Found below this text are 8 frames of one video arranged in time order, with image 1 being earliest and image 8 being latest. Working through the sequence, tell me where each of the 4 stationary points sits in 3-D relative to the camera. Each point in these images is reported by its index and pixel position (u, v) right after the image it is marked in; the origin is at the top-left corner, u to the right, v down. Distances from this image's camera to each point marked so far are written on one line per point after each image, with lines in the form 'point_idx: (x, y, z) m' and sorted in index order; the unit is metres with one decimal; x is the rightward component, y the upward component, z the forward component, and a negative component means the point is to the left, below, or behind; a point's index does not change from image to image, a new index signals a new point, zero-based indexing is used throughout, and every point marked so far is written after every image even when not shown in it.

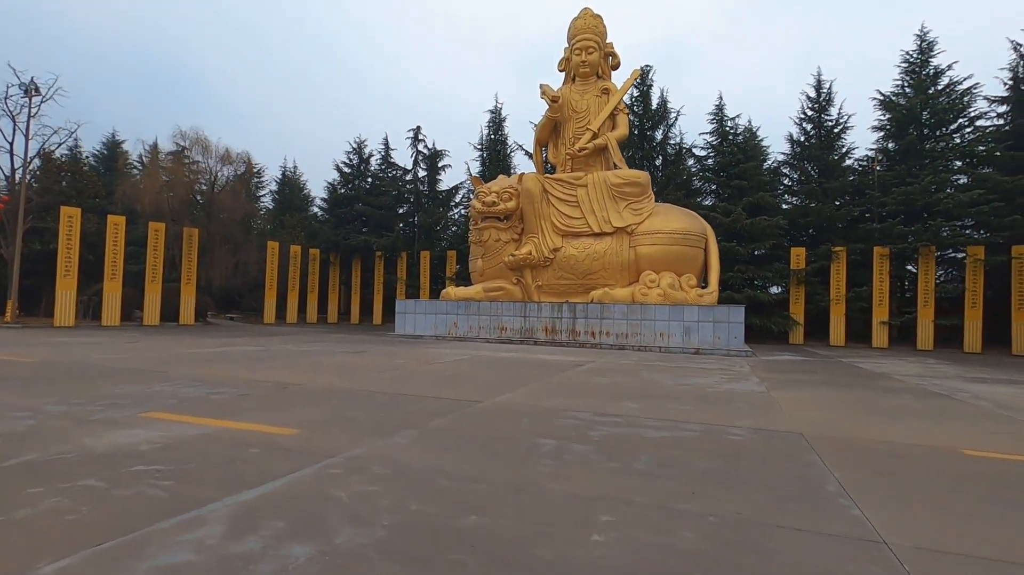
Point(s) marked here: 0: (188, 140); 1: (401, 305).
0: (-8.8, +4.1, +16.4) m
1: (-2.2, -0.4, +12.0) m
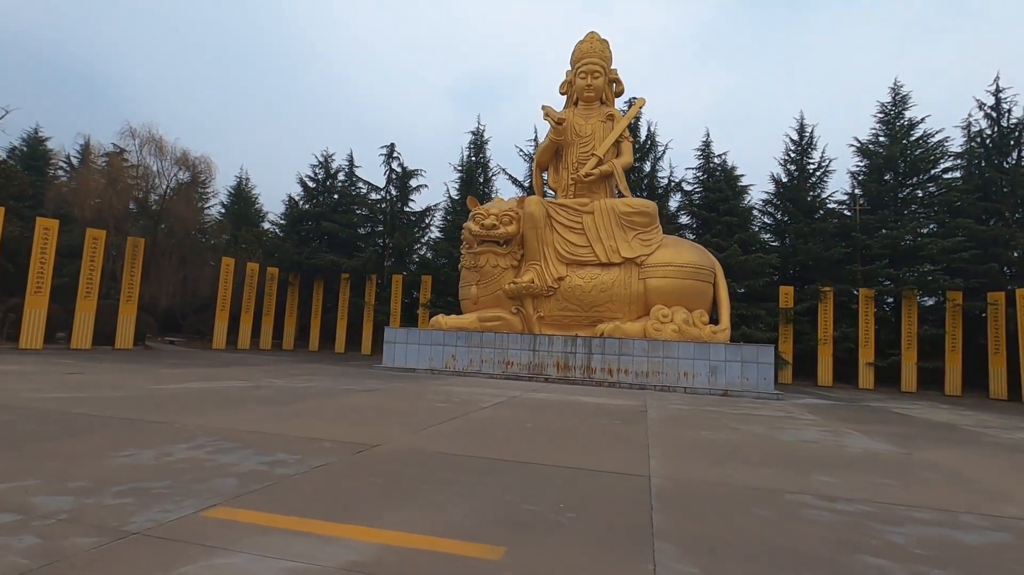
0: (-9.1, +3.6, +14.5) m
1: (-2.2, -0.8, +10.7) m
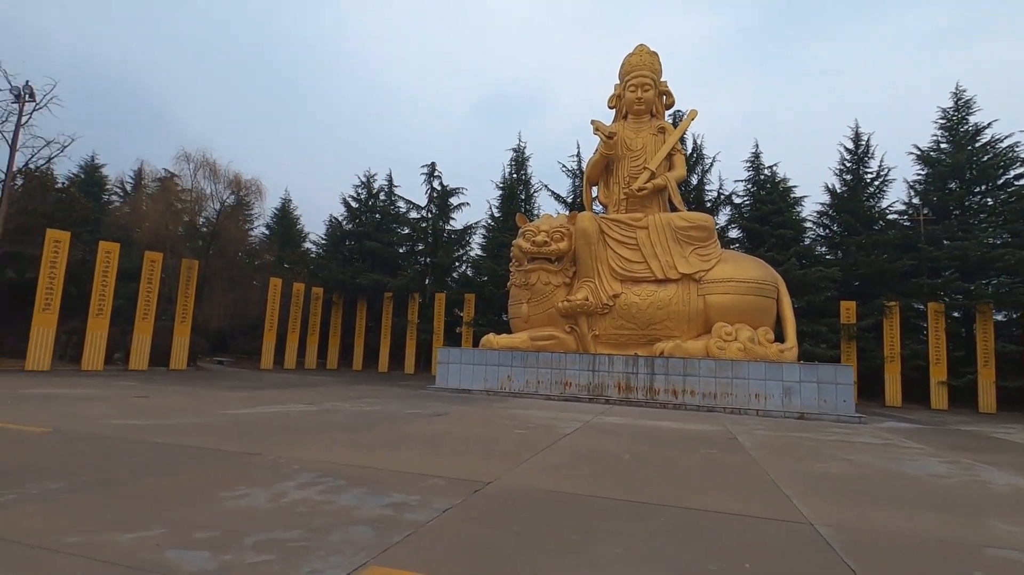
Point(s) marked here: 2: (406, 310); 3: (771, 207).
0: (-8.0, +3.1, +14.7) m
1: (-1.2, -1.2, +10.4) m
2: (-3.2, -0.7, +17.9) m
3: (+6.7, +2.1, +15.4) m
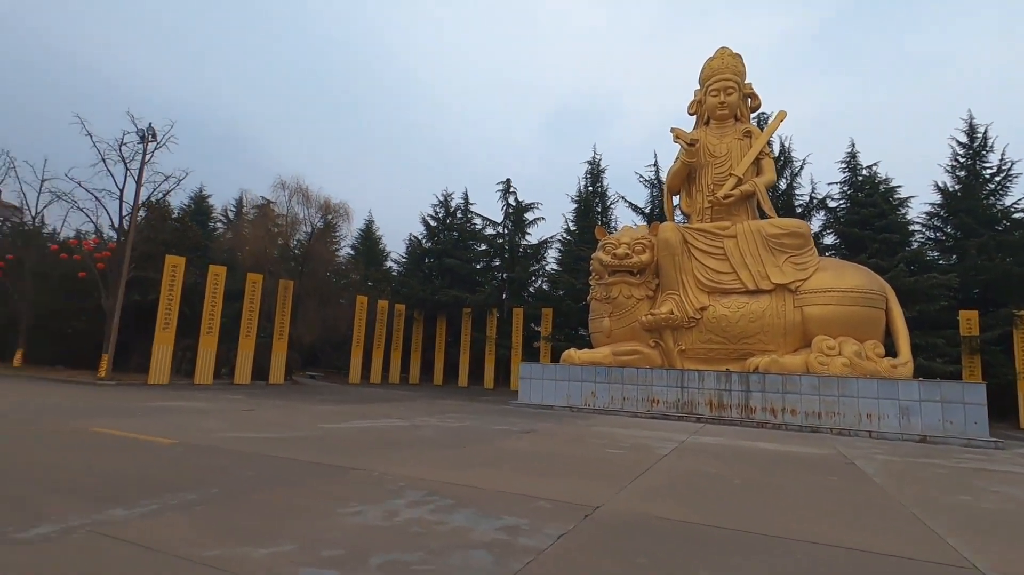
0: (-6.0, +2.6, +15.5) m
1: (+0.2, -1.4, +10.4) m
2: (-0.9, -1.2, +18.0) m
3: (+8.6, +1.9, +14.4) m
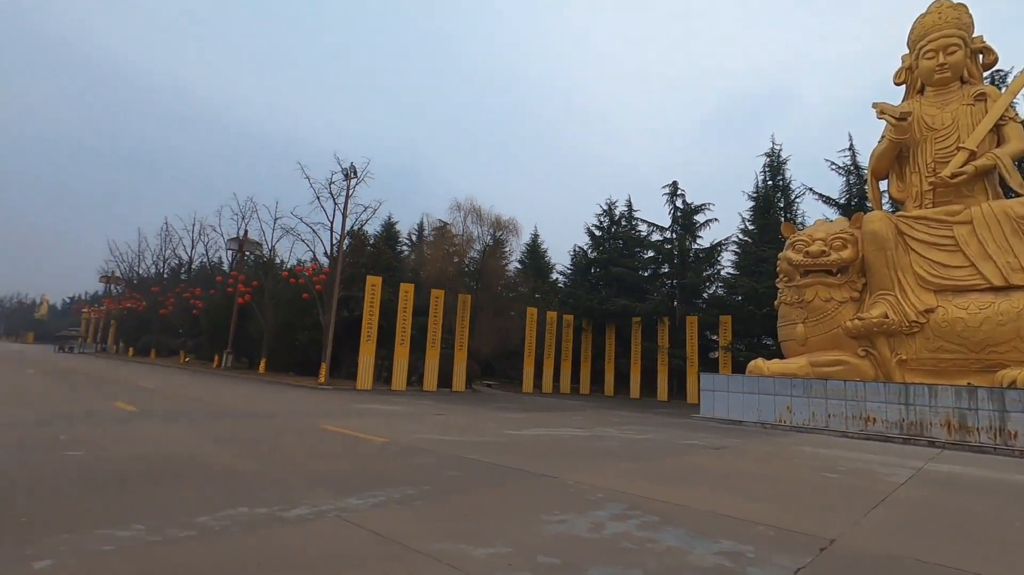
0: (-1.6, +2.3, +16.2) m
1: (+3.1, -1.5, +9.5) m
2: (+4.1, -1.4, +17.1) m
3: (+12.2, +2.0, +11.2) m
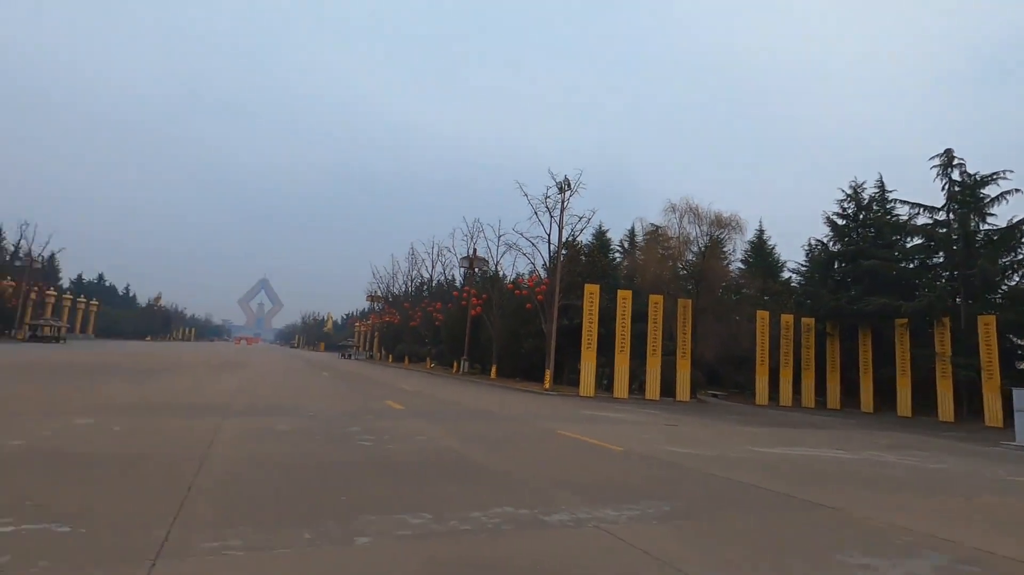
0: (+4.3, +2.1, +15.7) m
1: (+6.6, -1.5, +7.7) m
2: (+10.1, -1.3, +14.5) m
3: (+15.6, +2.4, +6.1) m
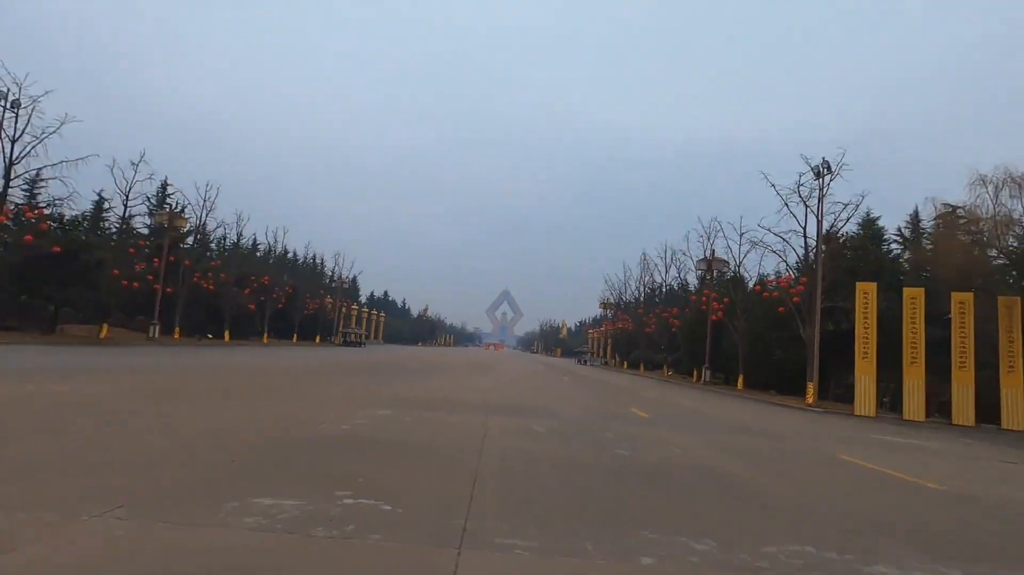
0: (+10.5, +2.1, +12.3) m
1: (+9.6, -1.4, +4.0) m
2: (+15.5, -1.1, +9.0) m
3: (+17.3, +2.8, -0.7) m
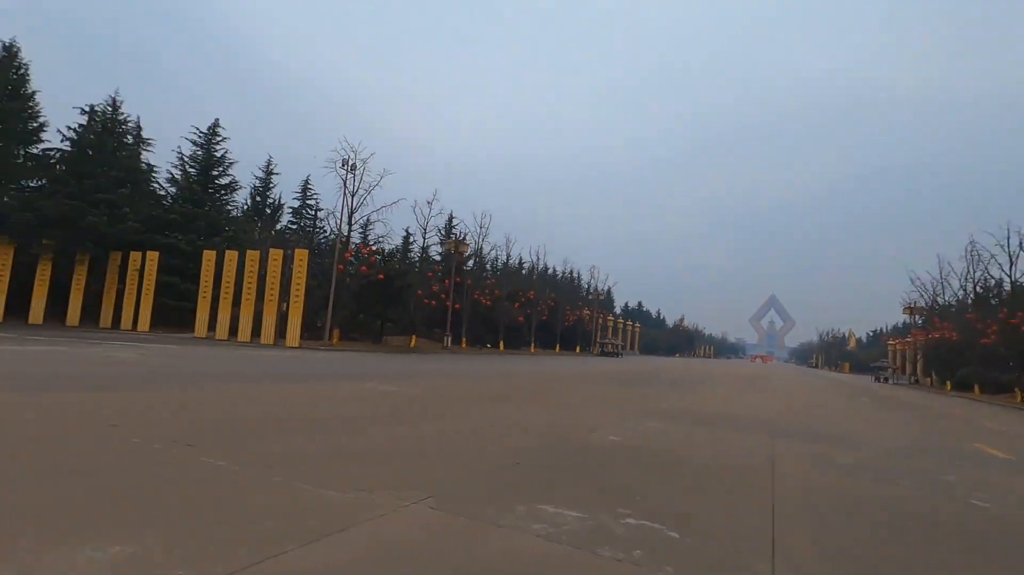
0: (+15.0, +2.5, +5.6) m
1: (+11.0, -1.0, -1.8) m
2: (+18.3, -0.6, +0.4) m
3: (+16.0, +3.5, -9.1) m
